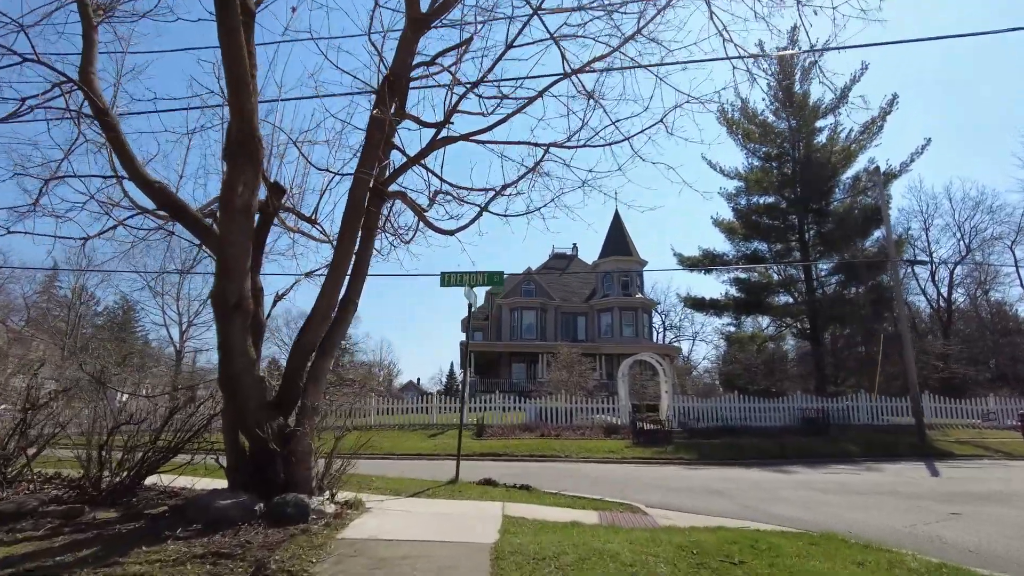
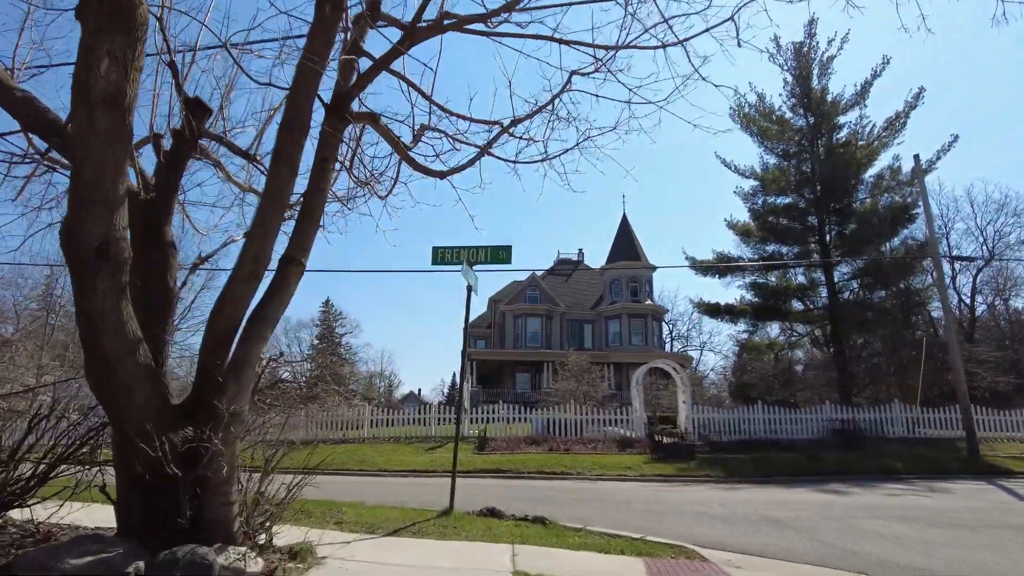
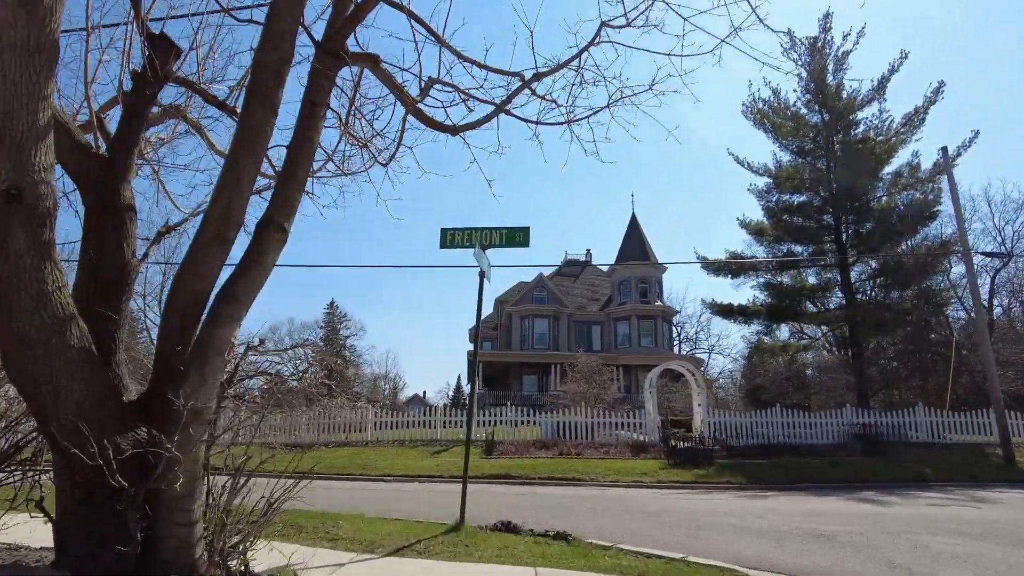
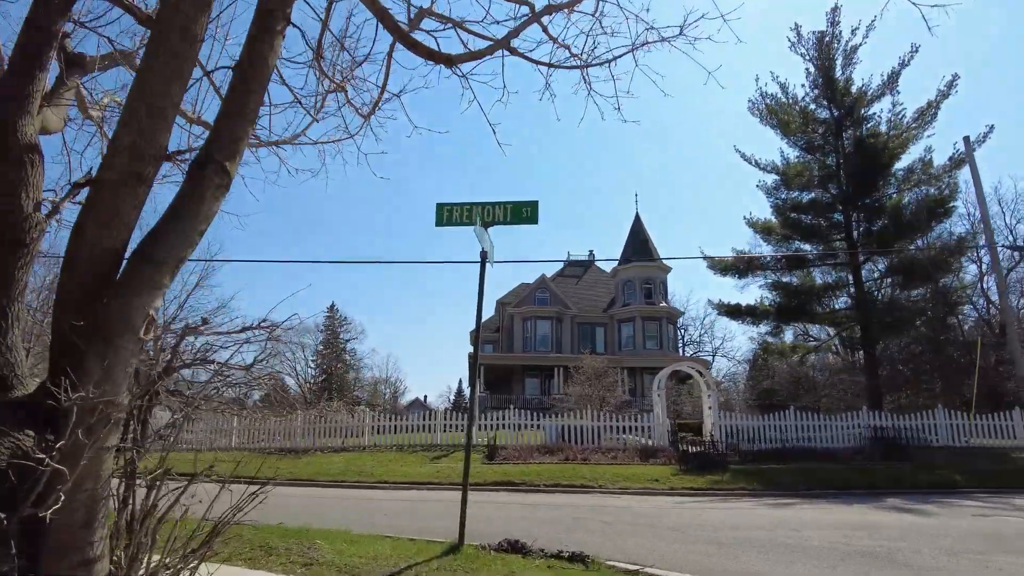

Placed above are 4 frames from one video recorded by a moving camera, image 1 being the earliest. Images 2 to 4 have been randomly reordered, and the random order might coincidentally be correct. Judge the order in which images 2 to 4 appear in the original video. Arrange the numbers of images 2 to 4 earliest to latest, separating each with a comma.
2, 3, 4
